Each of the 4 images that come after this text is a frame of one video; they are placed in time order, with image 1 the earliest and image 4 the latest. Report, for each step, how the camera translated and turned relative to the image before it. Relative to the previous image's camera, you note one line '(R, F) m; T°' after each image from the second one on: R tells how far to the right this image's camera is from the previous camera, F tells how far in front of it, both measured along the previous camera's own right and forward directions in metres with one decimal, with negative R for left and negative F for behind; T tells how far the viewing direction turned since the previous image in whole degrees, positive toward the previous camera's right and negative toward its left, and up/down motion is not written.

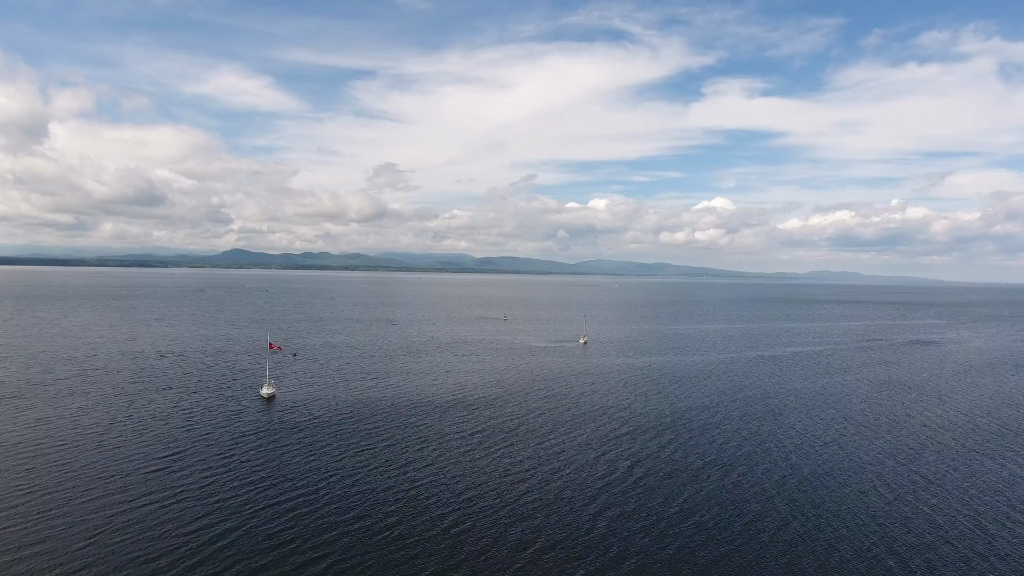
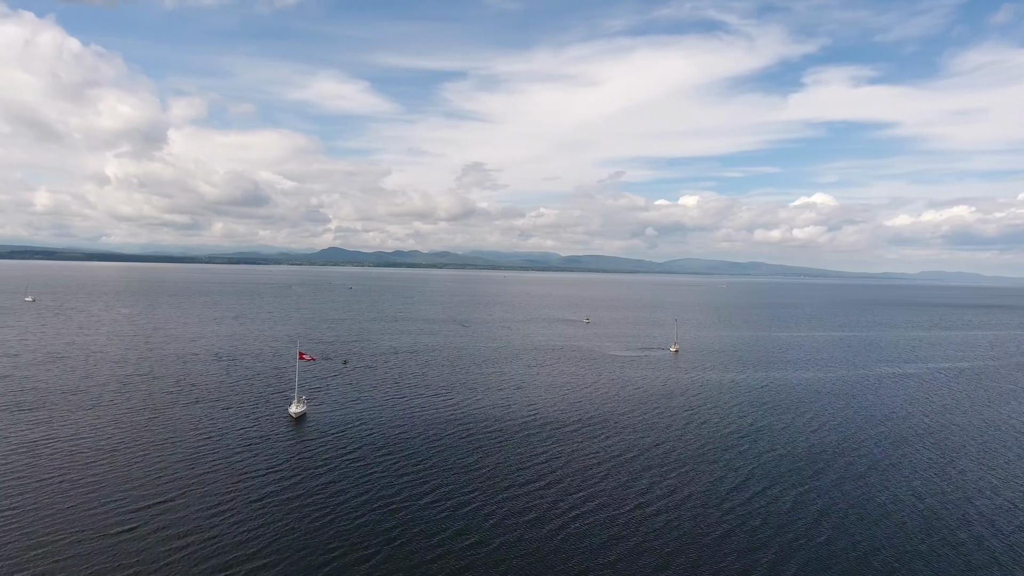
(0.0, +13.2) m; -8°
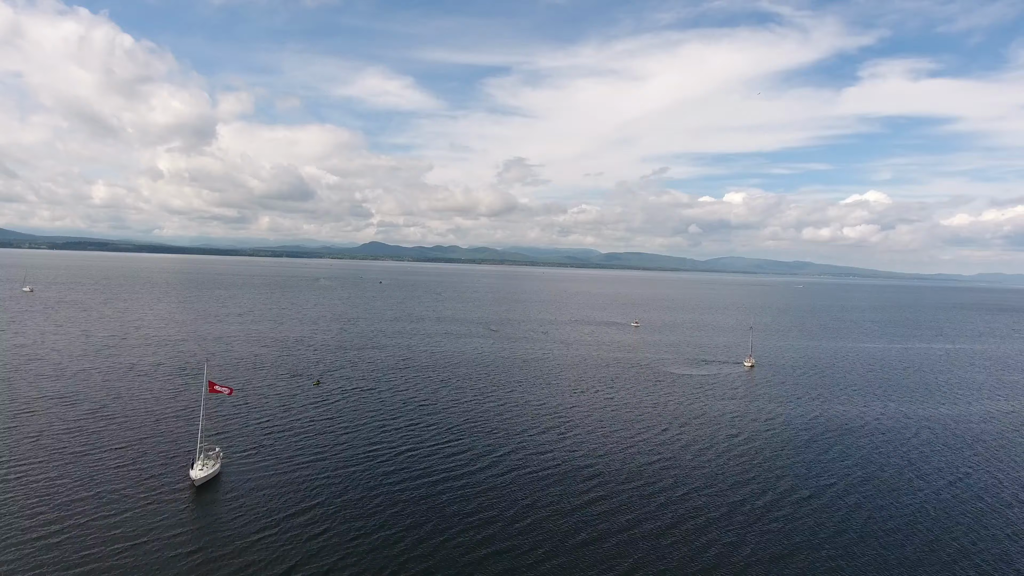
(+0.1, +19.5) m; -4°
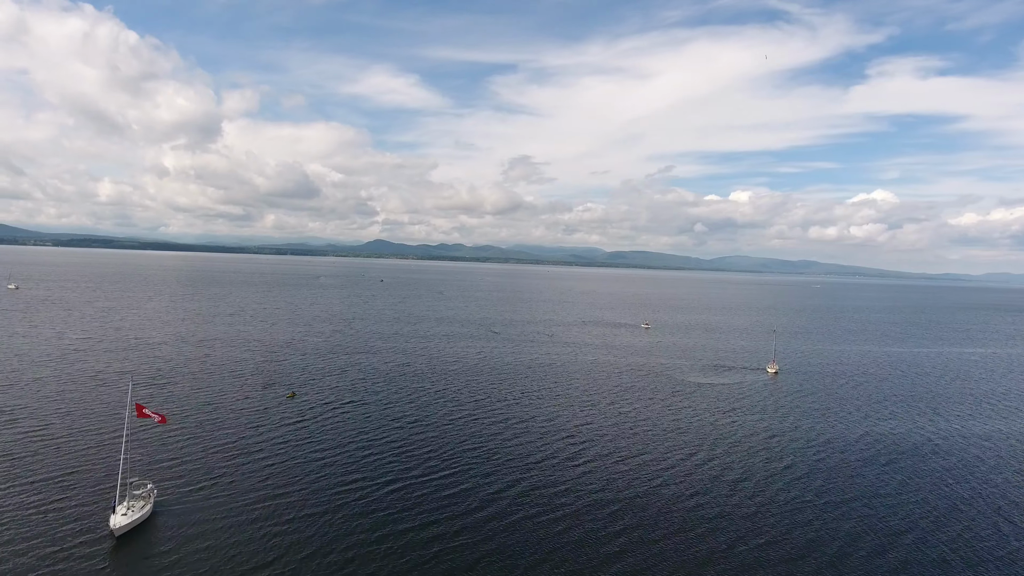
(+0.1, +6.6) m; -1°
